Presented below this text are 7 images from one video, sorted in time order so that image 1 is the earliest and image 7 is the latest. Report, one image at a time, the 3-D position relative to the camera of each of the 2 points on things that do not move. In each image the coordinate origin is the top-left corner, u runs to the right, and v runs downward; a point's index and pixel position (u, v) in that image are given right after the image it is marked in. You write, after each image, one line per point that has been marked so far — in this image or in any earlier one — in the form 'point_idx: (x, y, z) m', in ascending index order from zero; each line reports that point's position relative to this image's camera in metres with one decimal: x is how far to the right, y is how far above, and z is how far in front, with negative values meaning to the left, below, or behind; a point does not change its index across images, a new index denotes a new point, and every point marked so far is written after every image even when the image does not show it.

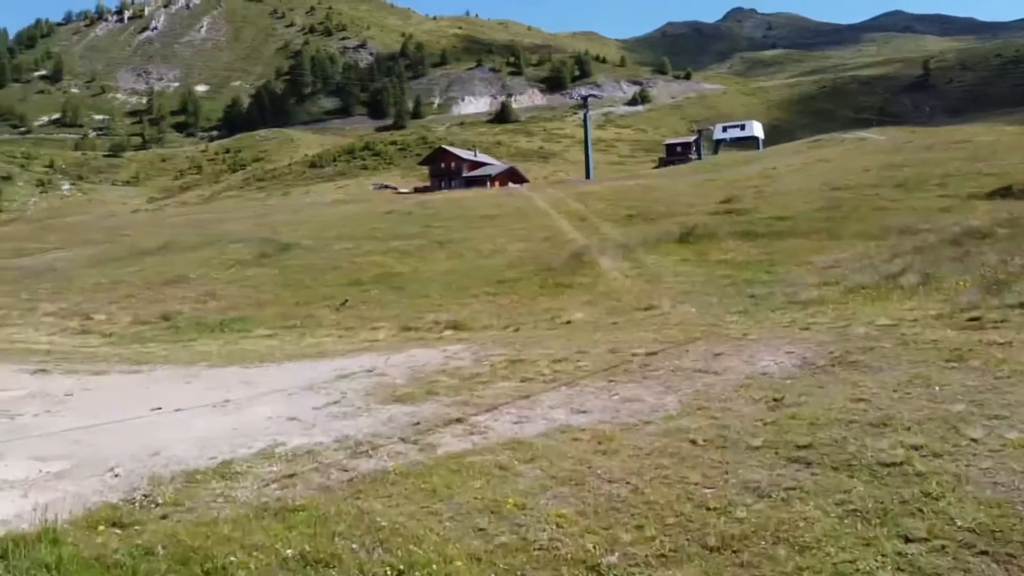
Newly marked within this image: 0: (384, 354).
0: (-3.0, -1.5, +19.0) m
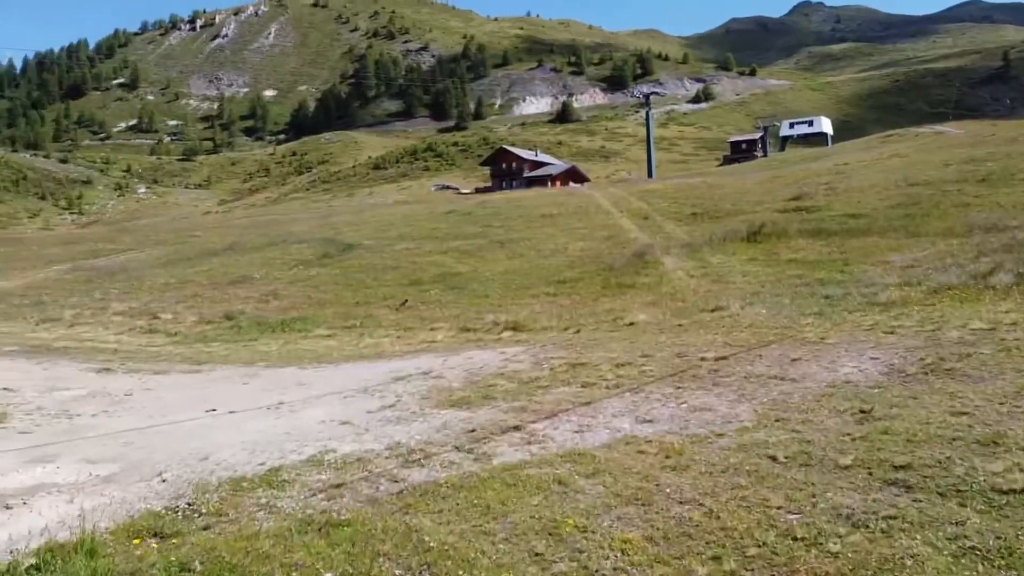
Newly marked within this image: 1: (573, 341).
0: (-1.6, -1.5, +18.6) m
1: (+1.4, -1.2, +18.3) m
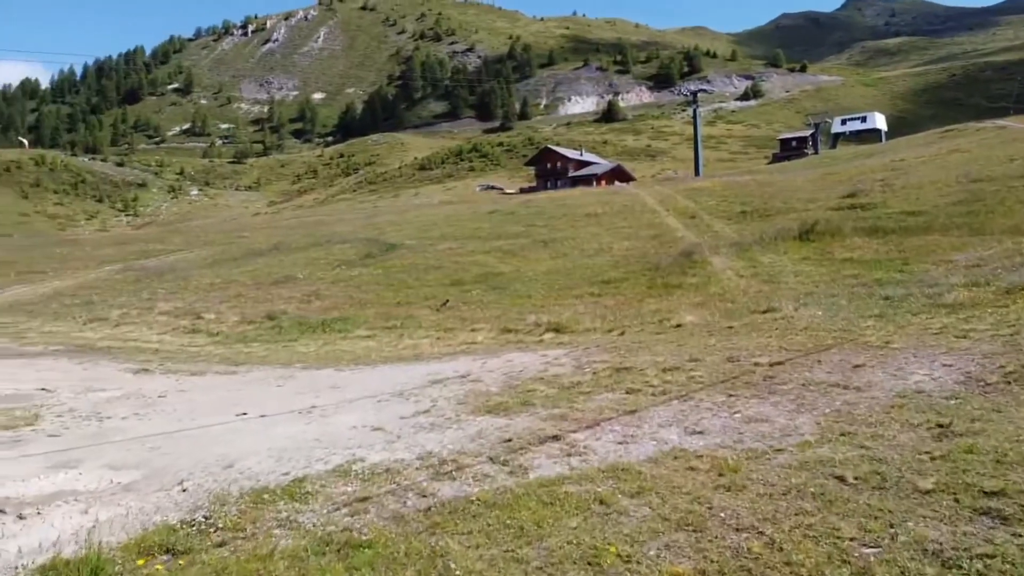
0: (-0.7, -1.6, +18.0) m
1: (+2.3, -1.2, +17.5) m
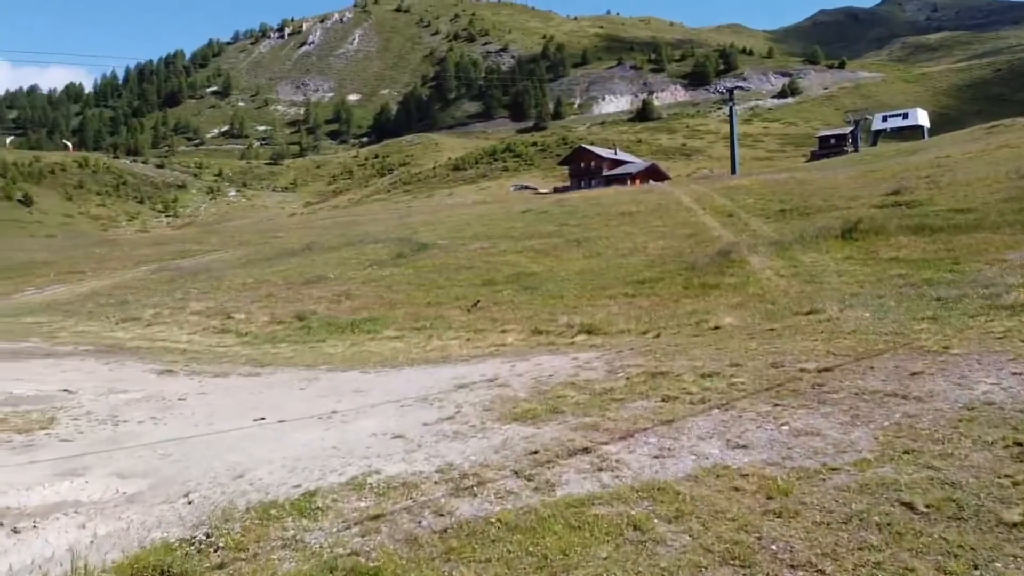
0: (0.0, -1.6, +17.3) m
1: (+2.9, -1.2, +16.7) m
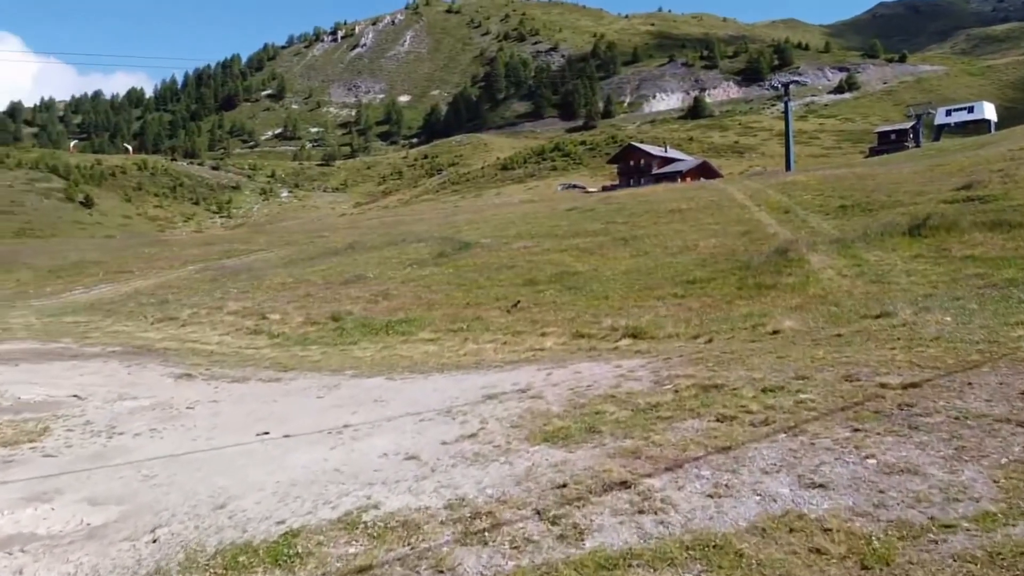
0: (+0.7, -1.6, +15.8) m
1: (+3.6, -1.2, +15.1) m
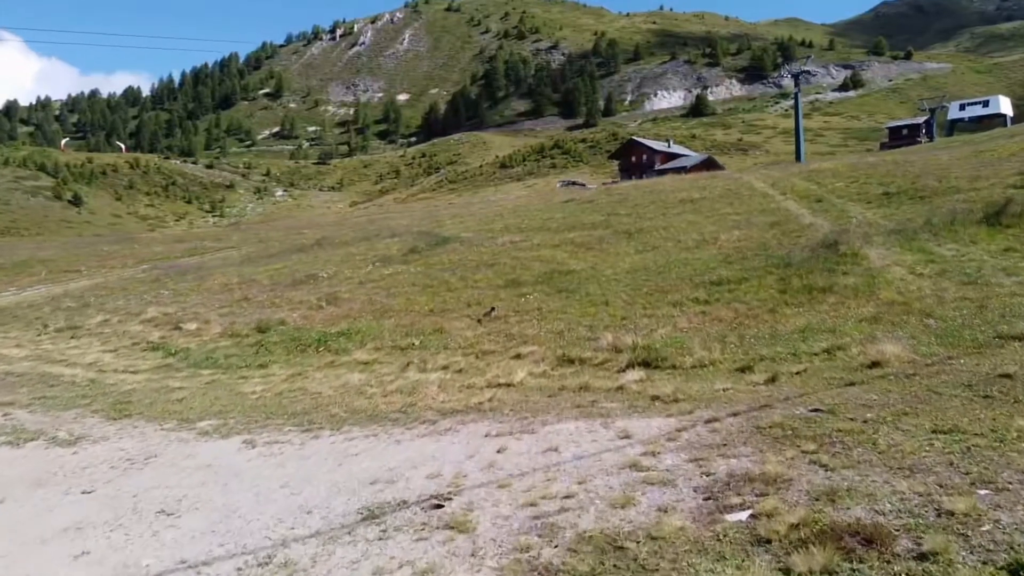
0: (-0.1, -1.6, +9.3) m
1: (+2.8, -1.3, +8.5) m
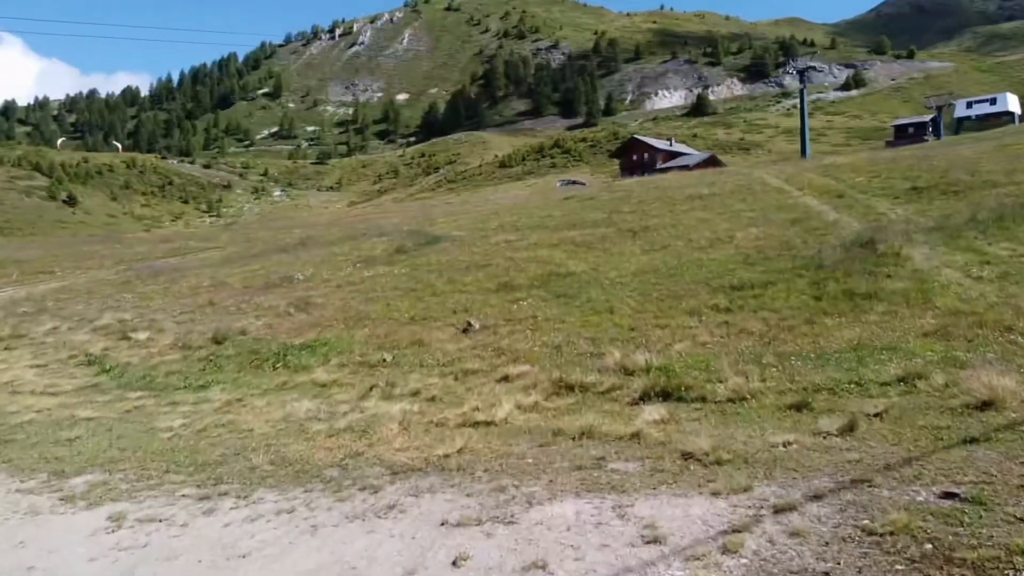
0: (-0.3, -1.7, +6.3) m
1: (+2.6, -1.4, +5.5) m
